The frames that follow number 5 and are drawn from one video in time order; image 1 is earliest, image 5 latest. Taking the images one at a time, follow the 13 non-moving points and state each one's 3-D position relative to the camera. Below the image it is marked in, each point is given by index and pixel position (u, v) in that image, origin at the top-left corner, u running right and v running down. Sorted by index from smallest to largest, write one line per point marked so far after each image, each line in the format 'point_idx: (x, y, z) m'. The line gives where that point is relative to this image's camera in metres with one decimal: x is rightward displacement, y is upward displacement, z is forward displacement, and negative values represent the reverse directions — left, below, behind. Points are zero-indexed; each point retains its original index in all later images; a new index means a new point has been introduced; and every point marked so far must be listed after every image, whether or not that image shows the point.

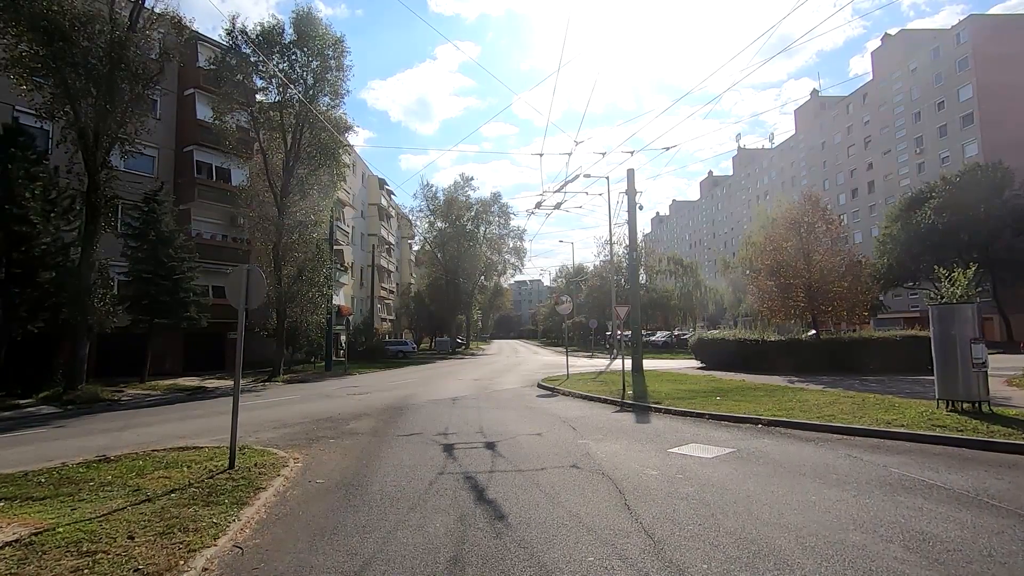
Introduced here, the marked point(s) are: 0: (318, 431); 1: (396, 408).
0: (-4.4, -3.3, +12.0) m
1: (-3.4, -3.5, +15.6) m
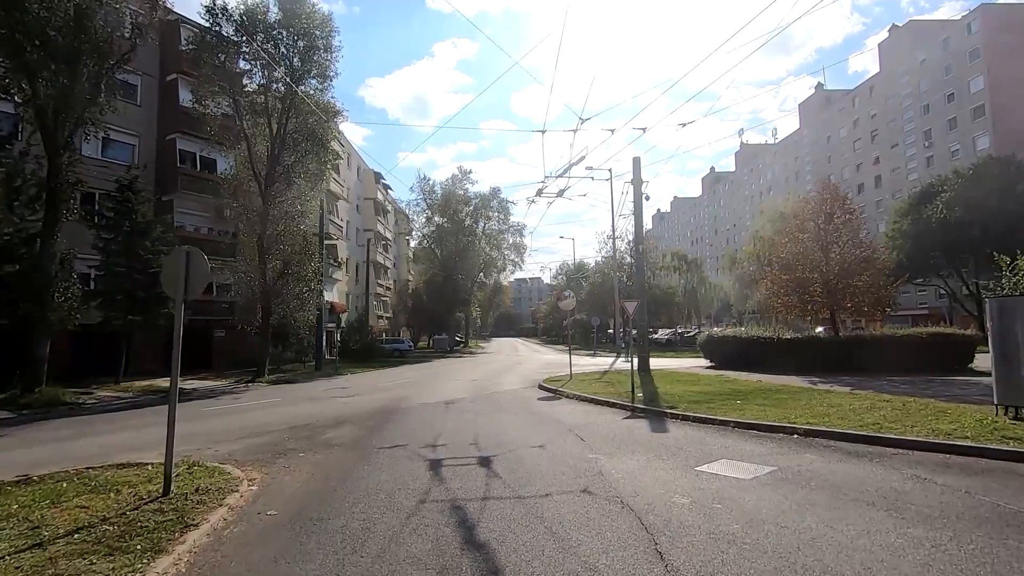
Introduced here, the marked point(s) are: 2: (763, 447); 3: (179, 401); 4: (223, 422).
0: (-4.4, -3.1, +10.5) m
1: (-3.5, -3.3, +14.1) m
2: (+4.4, -2.8, +9.2) m
3: (-12.1, -4.1, +19.3) m
4: (-7.2, -3.3, +13.2) m
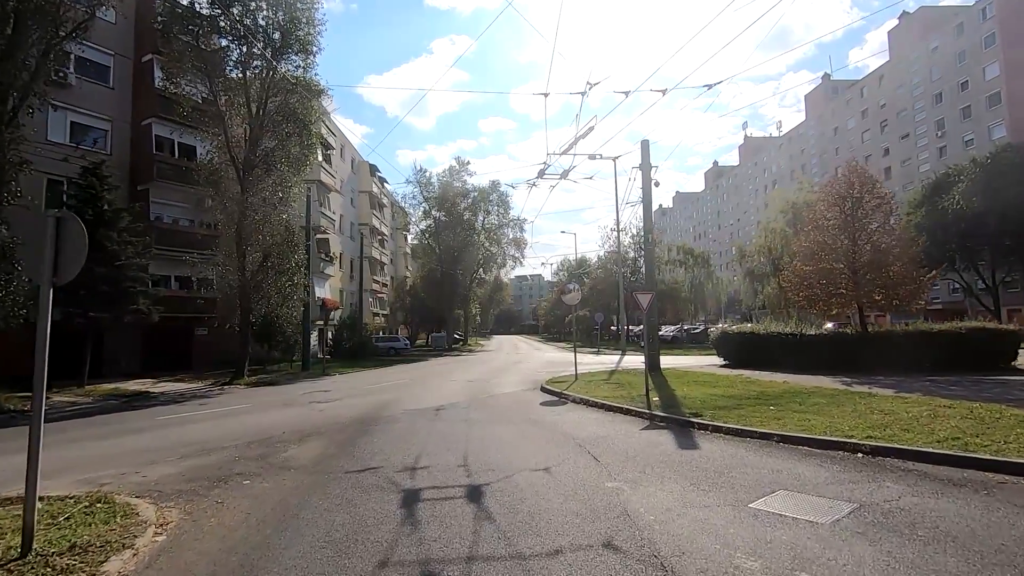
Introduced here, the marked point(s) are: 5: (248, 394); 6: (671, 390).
0: (-4.4, -2.9, +8.6) m
1: (-3.5, -3.1, +12.2) m
2: (+4.4, -2.5, +7.3) m
3: (-12.1, -3.9, +17.4) m
4: (-7.3, -3.1, +11.3) m
5: (-9.3, -3.7, +18.6) m
6: (+4.9, -3.2, +16.4) m
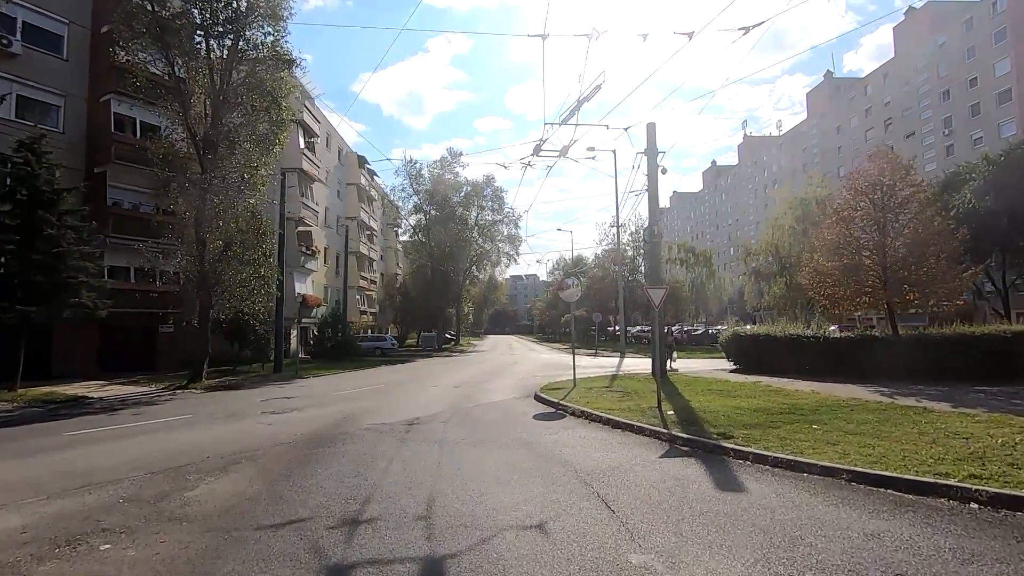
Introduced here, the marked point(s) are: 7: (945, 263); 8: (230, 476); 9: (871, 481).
0: (-4.7, -2.6, +6.3) m
1: (-3.7, -2.9, +9.8) m
2: (+4.2, -2.4, +5.1) m
3: (-12.5, -3.6, +15.0) m
4: (-7.5, -2.9, +8.9) m
5: (-9.6, -3.4, +16.2) m
6: (+4.6, -3.0, +14.1) m
7: (+15.7, +0.9, +19.2) m
8: (-4.1, -2.7, +7.7) m
9: (+4.6, -2.5, +6.8) m
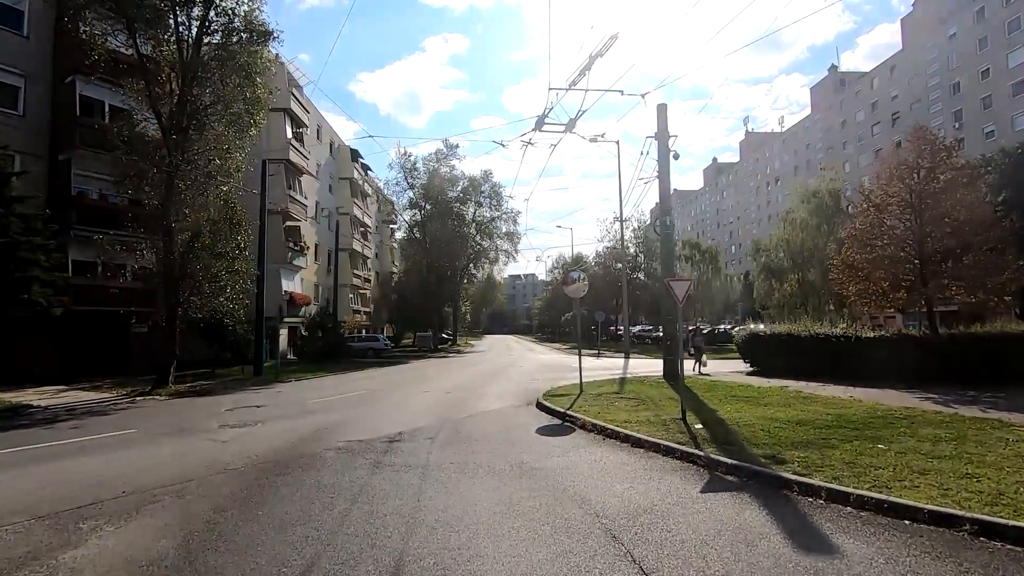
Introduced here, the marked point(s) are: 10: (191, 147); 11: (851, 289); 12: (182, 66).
0: (-4.7, -2.5, +4.4) m
1: (-3.7, -2.7, +7.9) m
2: (+4.2, -2.2, +3.2) m
3: (-12.5, -3.4, +13.1) m
4: (-7.5, -2.7, +7.0) m
5: (-9.6, -3.3, +14.3) m
6: (+4.6, -2.9, +12.2) m
7: (+15.6, +1.1, +17.3) m
8: (-4.1, -2.6, +5.8) m
9: (+4.6, -2.3, +4.9) m
10: (-11.6, +5.0, +19.2) m
11: (+12.7, -0.1, +19.9) m
12: (-11.8, +8.0, +19.1) m
